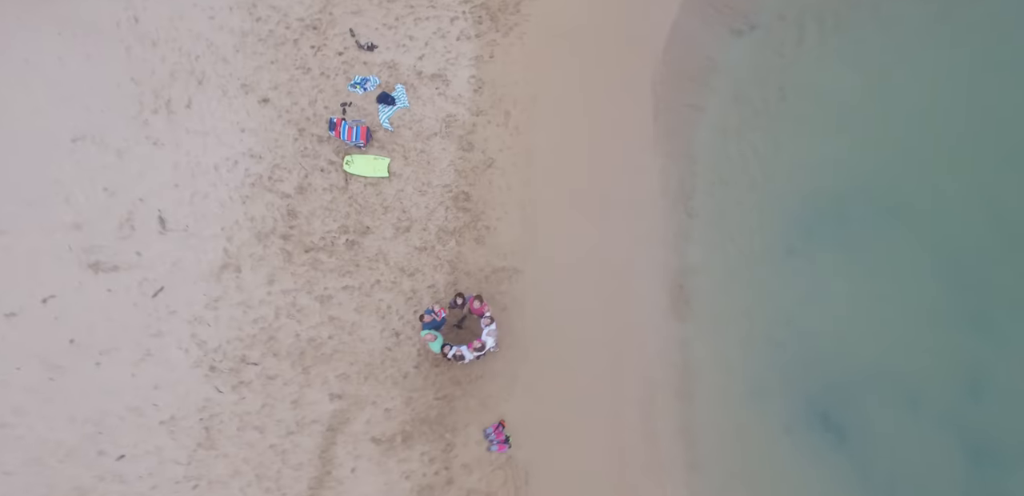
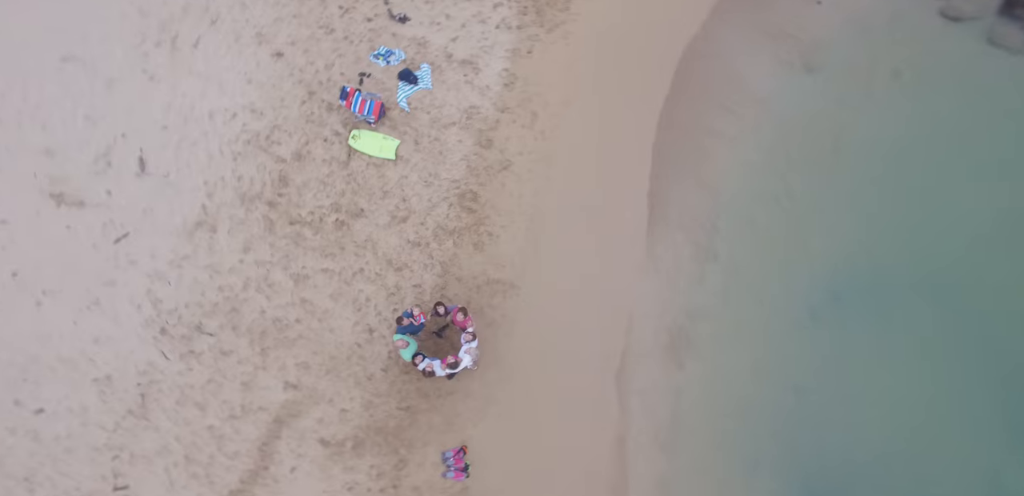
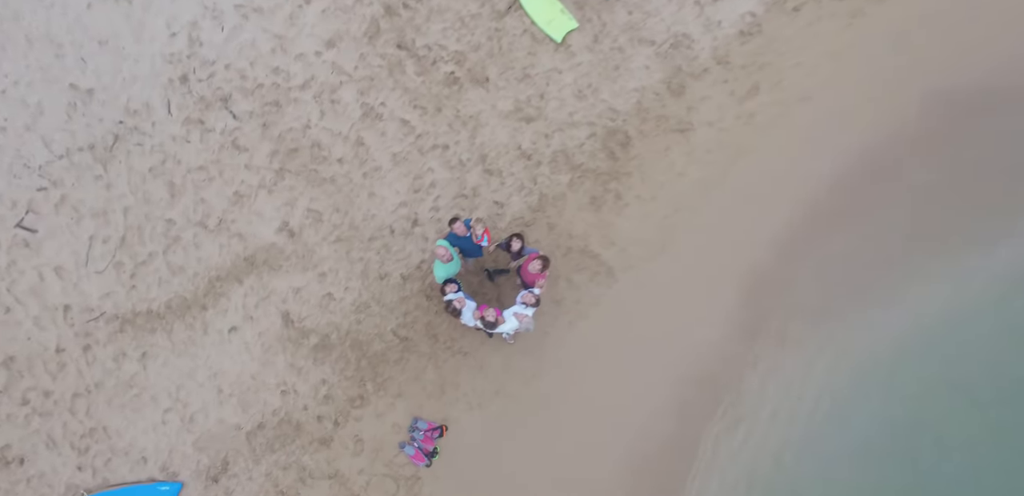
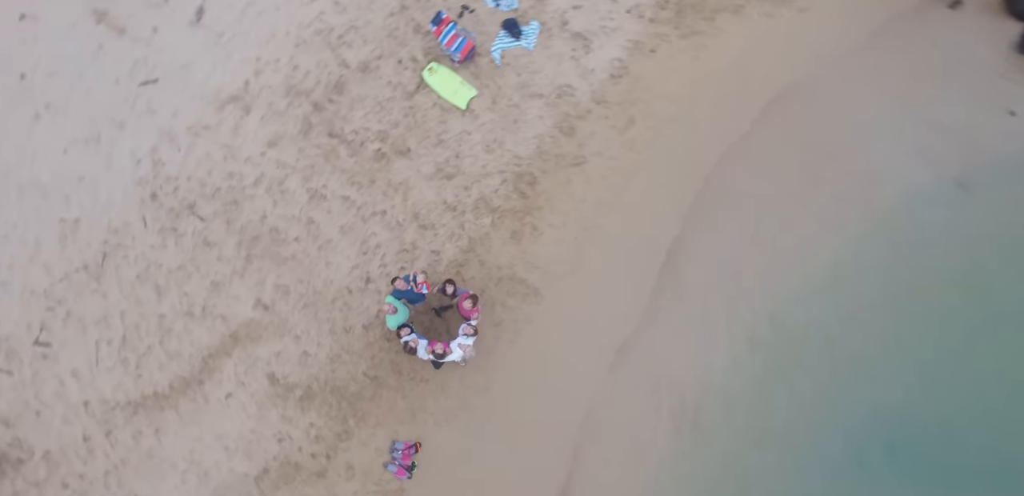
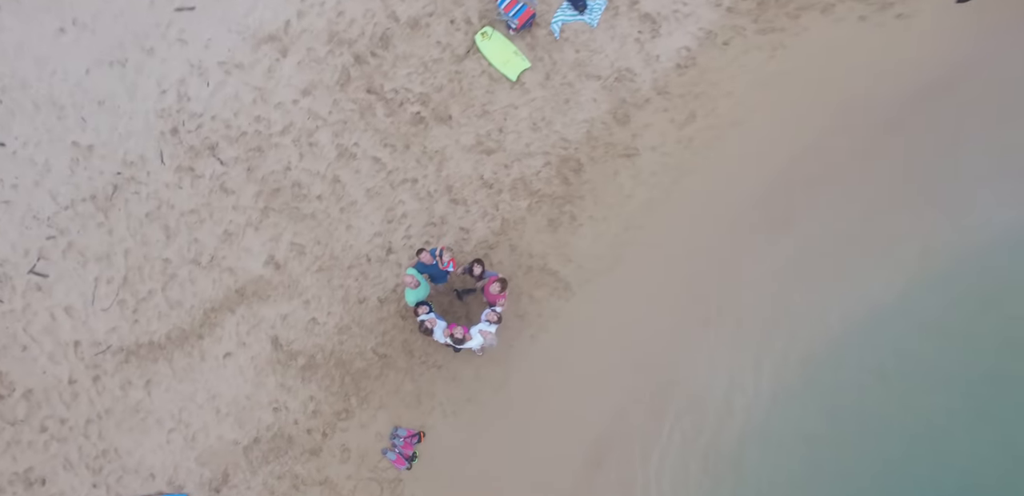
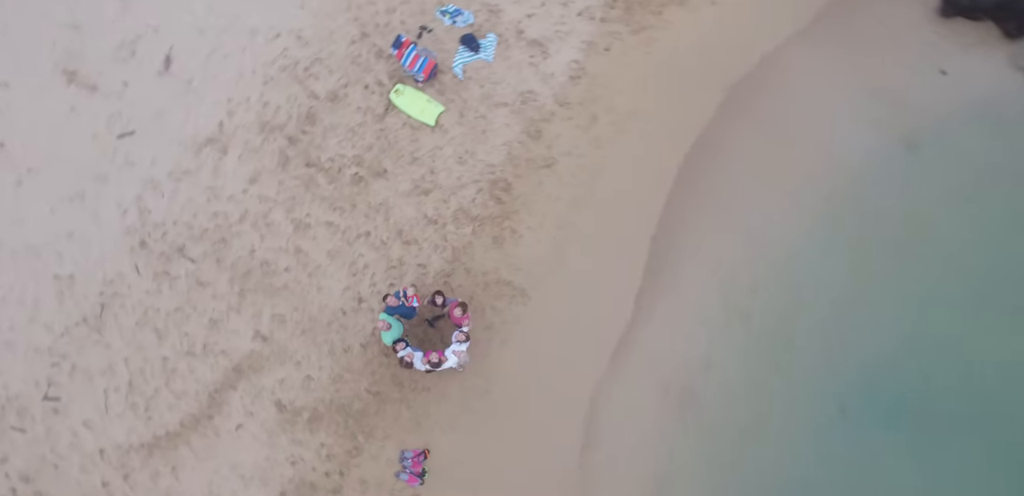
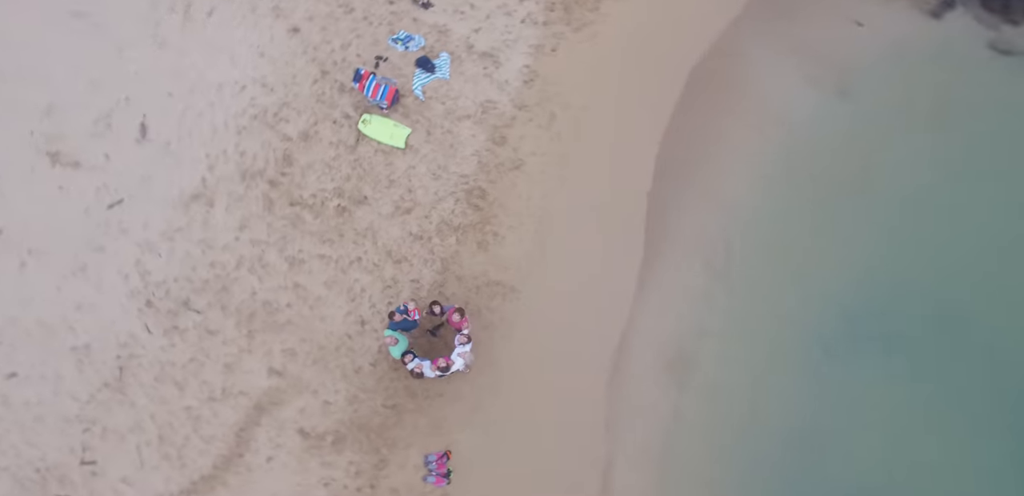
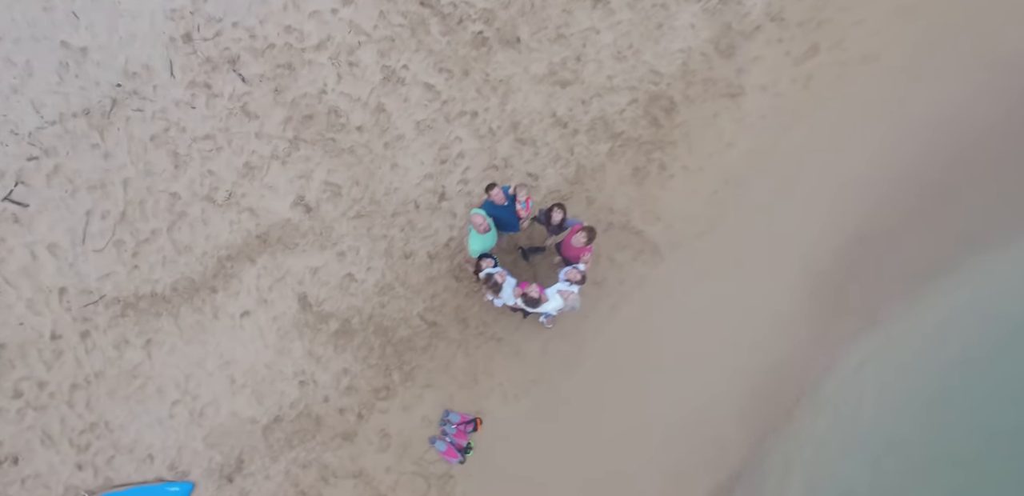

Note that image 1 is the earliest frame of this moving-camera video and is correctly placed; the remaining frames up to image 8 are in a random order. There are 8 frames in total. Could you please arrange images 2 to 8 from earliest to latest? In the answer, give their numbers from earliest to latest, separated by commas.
2, 7, 6, 4, 5, 3, 8
